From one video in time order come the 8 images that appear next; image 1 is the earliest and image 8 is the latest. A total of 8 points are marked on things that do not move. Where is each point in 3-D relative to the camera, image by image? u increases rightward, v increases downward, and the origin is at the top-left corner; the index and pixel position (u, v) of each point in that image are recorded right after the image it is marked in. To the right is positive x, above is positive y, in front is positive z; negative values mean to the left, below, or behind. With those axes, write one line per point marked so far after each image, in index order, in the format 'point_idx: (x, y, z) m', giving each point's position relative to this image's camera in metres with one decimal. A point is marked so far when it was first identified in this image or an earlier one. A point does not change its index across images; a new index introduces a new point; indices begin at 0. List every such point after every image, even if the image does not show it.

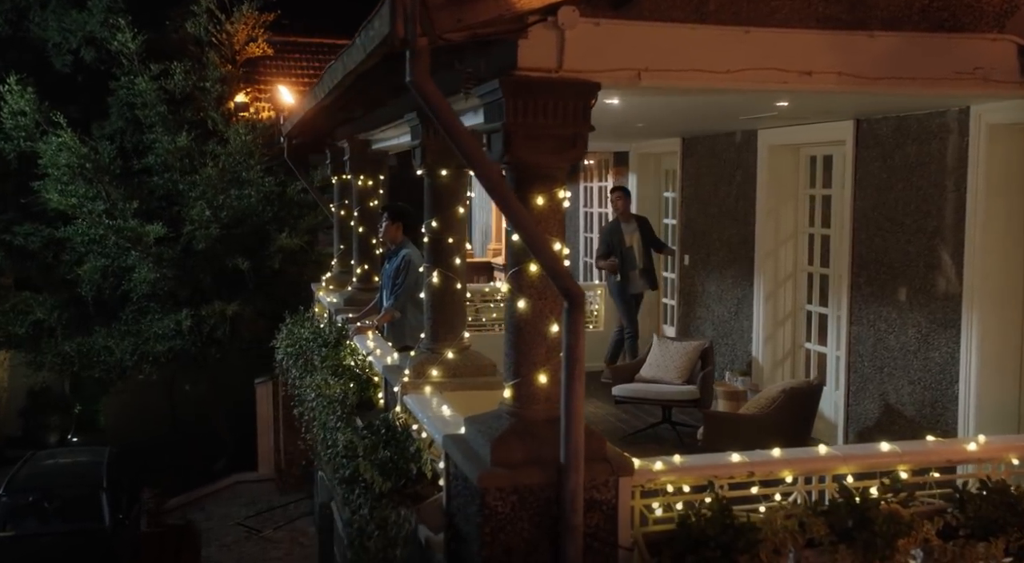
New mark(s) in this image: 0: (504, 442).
0: (0.0, -0.7, +4.6) m
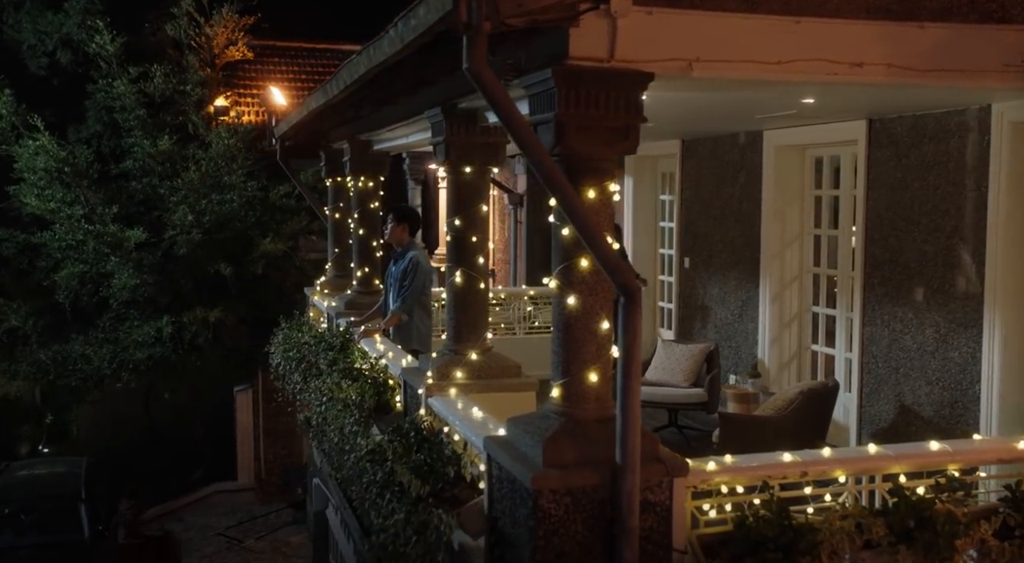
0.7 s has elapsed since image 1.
0: (+0.2, -0.6, +4.5) m
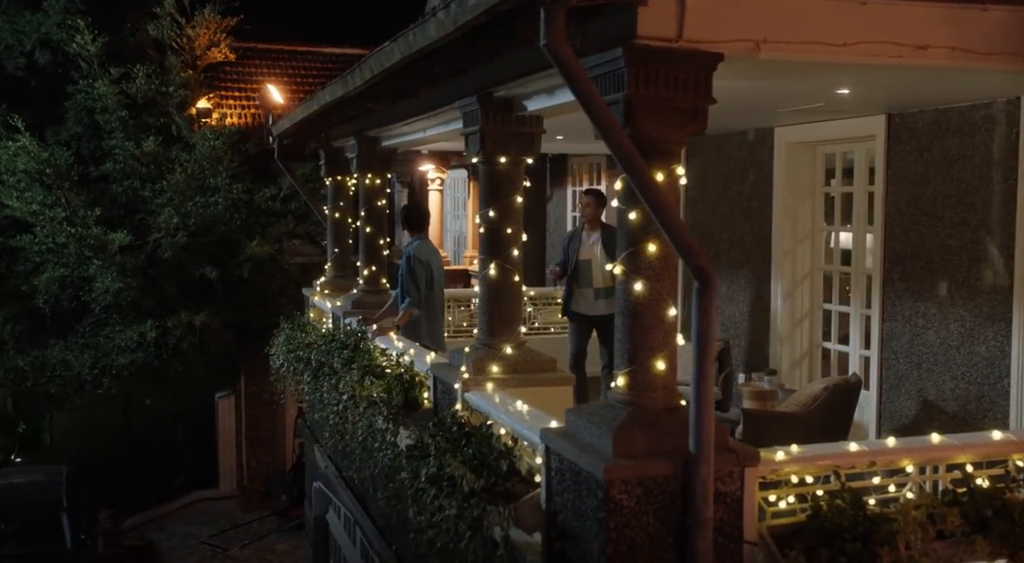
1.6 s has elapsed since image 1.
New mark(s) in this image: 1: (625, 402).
0: (+0.4, -0.6, +4.4) m
1: (+0.5, -0.5, +4.5) m
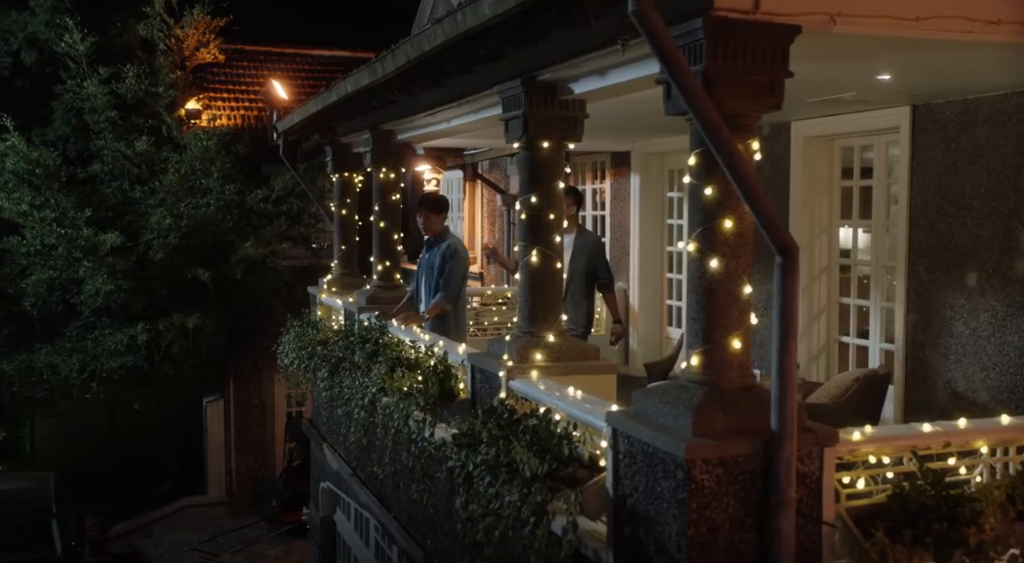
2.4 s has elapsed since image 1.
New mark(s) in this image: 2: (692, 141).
0: (+0.7, -0.5, +4.3) m
1: (+0.7, -0.4, +4.4) m
2: (+0.7, +0.6, +4.5) m
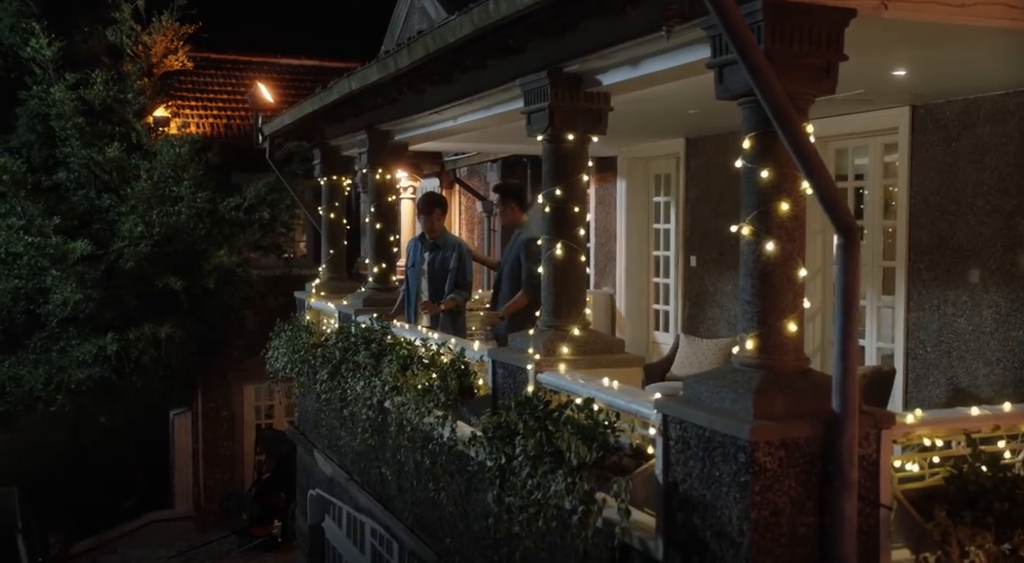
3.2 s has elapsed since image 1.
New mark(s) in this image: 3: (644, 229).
0: (+1.0, -0.4, +4.3) m
1: (+1.0, -0.3, +4.4) m
2: (+0.9, +0.6, +4.5) m
3: (+1.4, +0.6, +12.2) m
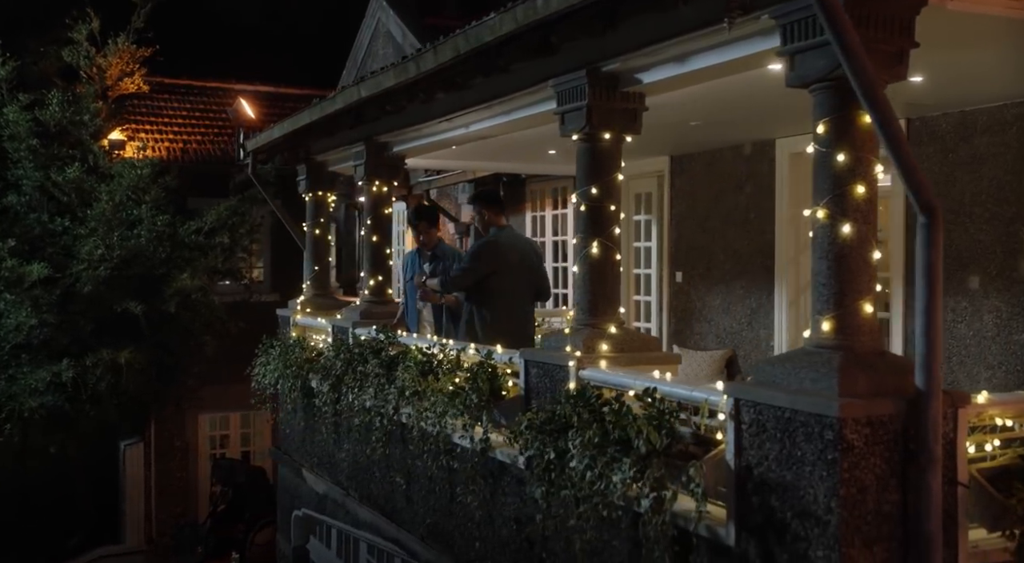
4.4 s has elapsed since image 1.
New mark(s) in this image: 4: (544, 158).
0: (+1.3, -0.3, +4.3) m
1: (+1.3, -0.3, +4.5) m
2: (+1.2, +0.7, +4.6) m
3: (+1.2, +0.4, +12.3) m
4: (+0.3, +1.2, +11.1) m
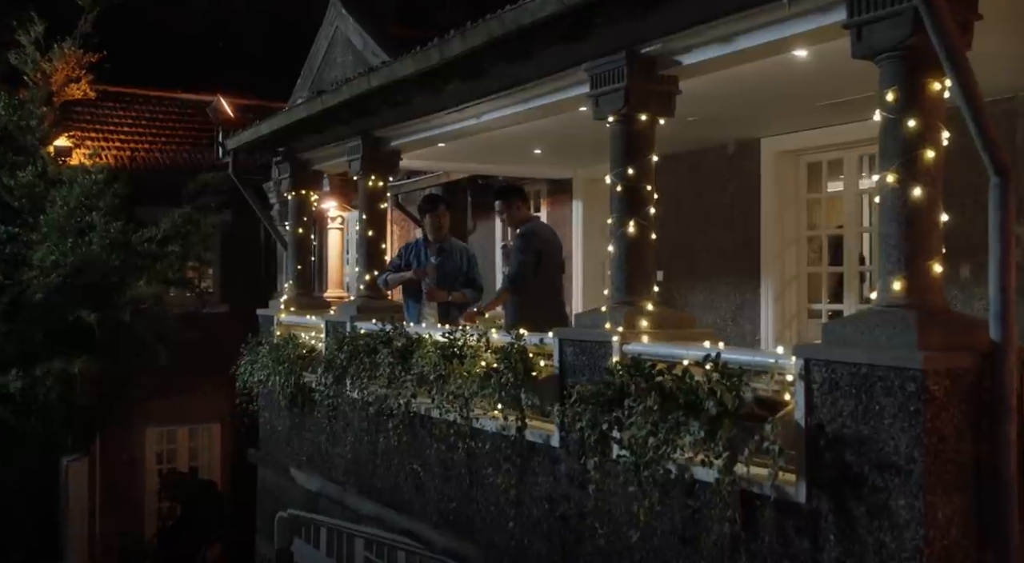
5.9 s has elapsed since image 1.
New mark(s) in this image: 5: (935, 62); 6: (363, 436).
0: (+1.6, -0.2, +4.5) m
1: (+1.6, -0.1, +4.6) m
2: (+1.6, +0.8, +4.8) m
3: (+1.0, +0.4, +12.5) m
4: (+0.1, +1.2, +11.2) m
5: (+1.8, +0.9, +4.7) m
6: (-1.2, -1.2, +8.8) m
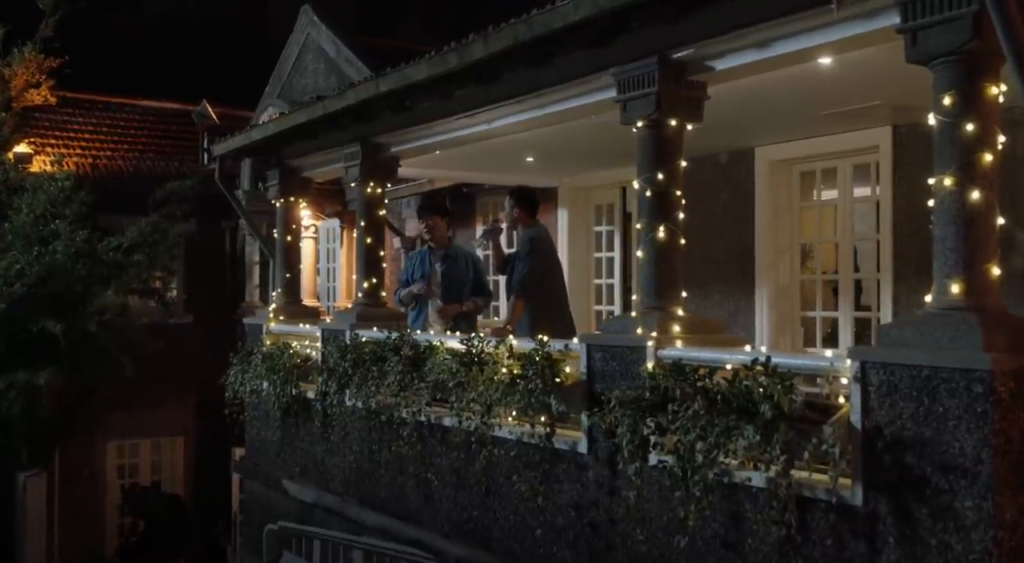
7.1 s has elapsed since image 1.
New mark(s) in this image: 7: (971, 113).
0: (+1.9, -0.2, +4.5) m
1: (+1.9, -0.1, +4.7) m
2: (+1.8, +0.8, +4.8) m
3: (+0.8, +0.3, +12.5) m
4: (+0.1, +1.1, +11.2) m
5: (+2.0, +0.9, +4.7) m
6: (-1.1, -1.3, +8.7) m
7: (+1.9, +0.7, +4.7) m
